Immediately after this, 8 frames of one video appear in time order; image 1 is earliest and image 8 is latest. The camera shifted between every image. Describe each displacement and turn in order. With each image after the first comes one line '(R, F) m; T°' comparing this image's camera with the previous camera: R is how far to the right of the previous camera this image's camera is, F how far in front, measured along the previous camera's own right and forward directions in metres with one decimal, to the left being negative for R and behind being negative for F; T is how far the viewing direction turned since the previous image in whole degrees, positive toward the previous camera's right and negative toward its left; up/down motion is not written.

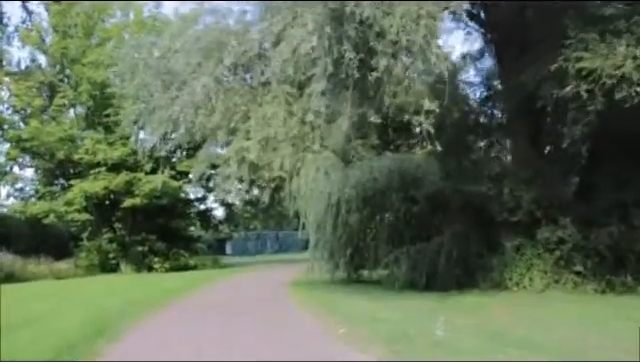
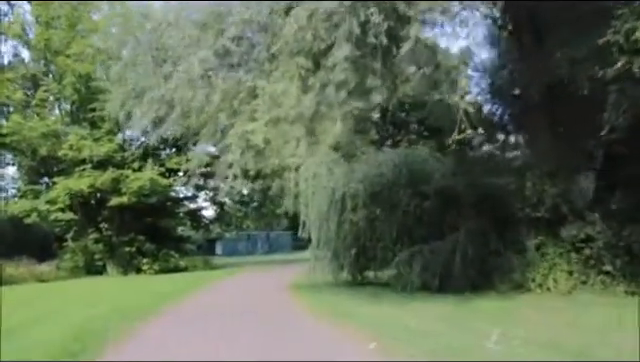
(-0.2, +0.7) m; +1°
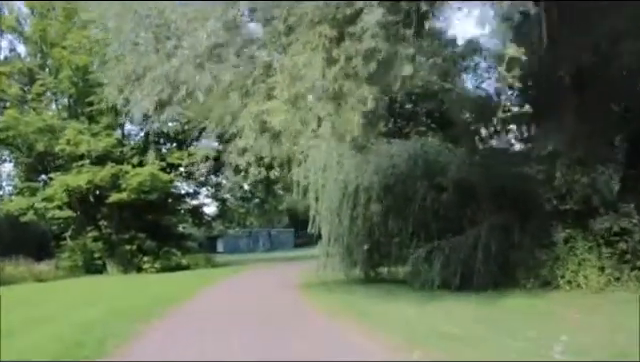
(-0.2, +0.5) m; 0°
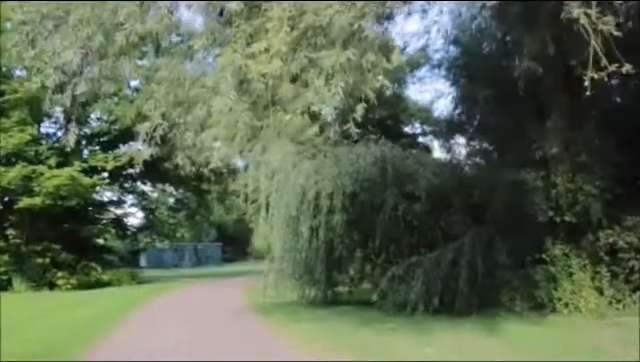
(-0.4, +1.2) m; +7°
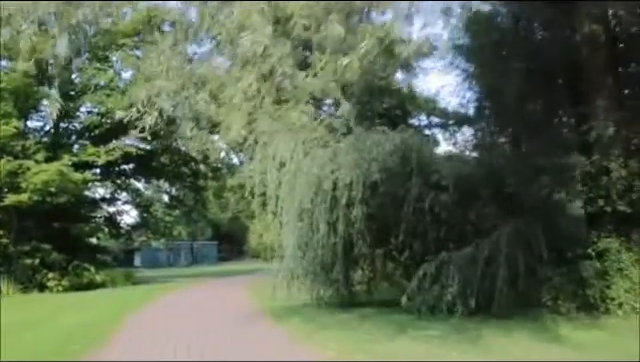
(-0.3, +0.7) m; +1°
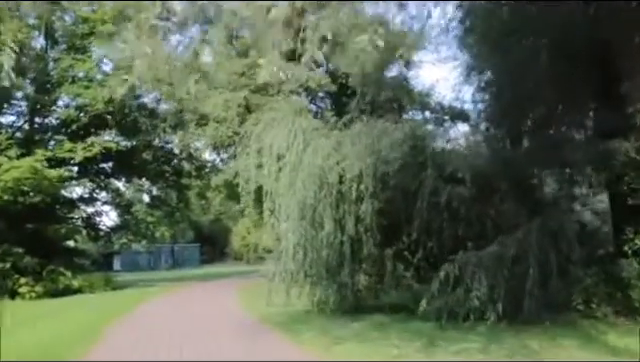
(-0.2, +0.7) m; +2°
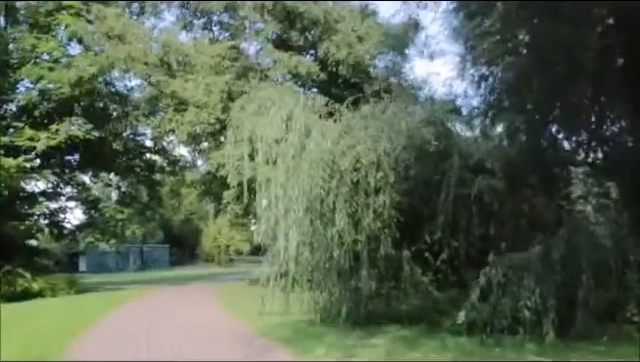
(-0.3, +0.9) m; +3°
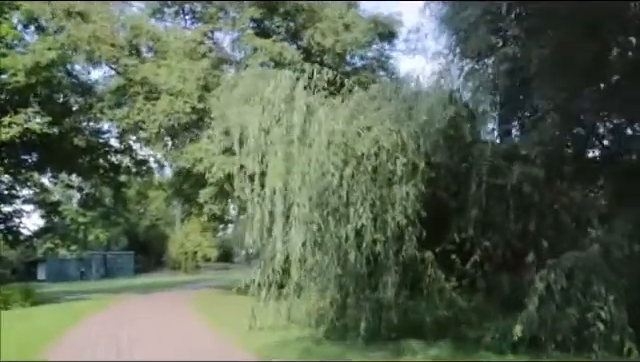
(-0.3, +0.9) m; +3°
